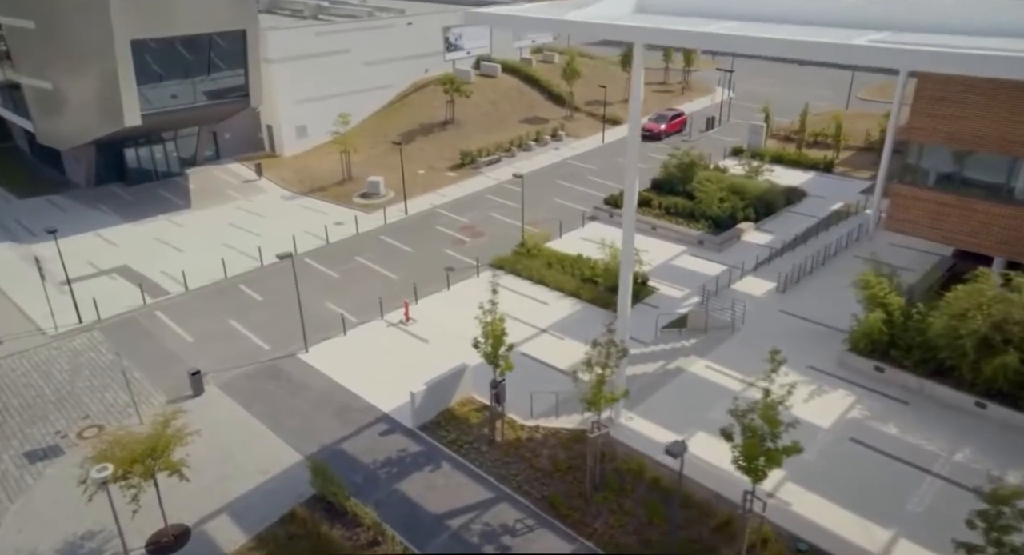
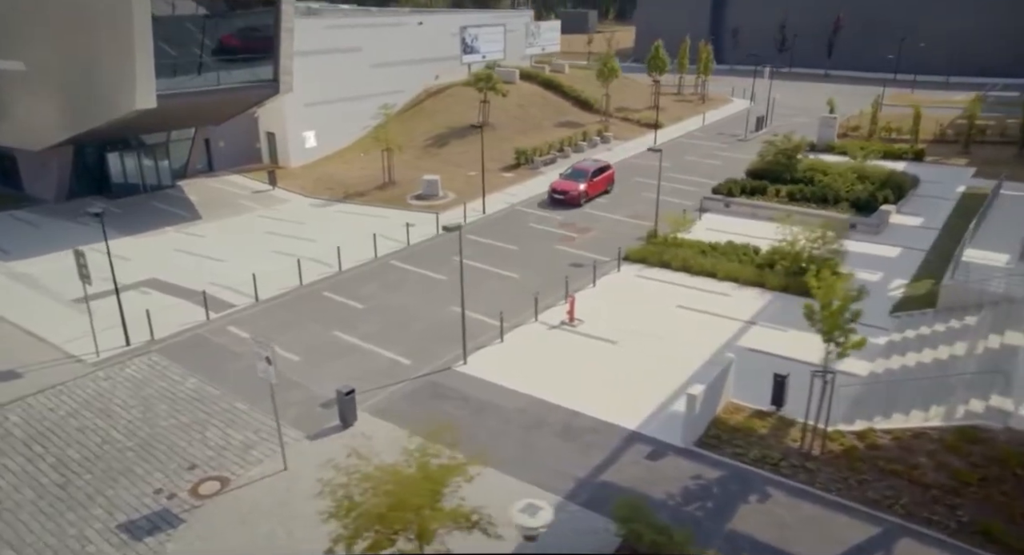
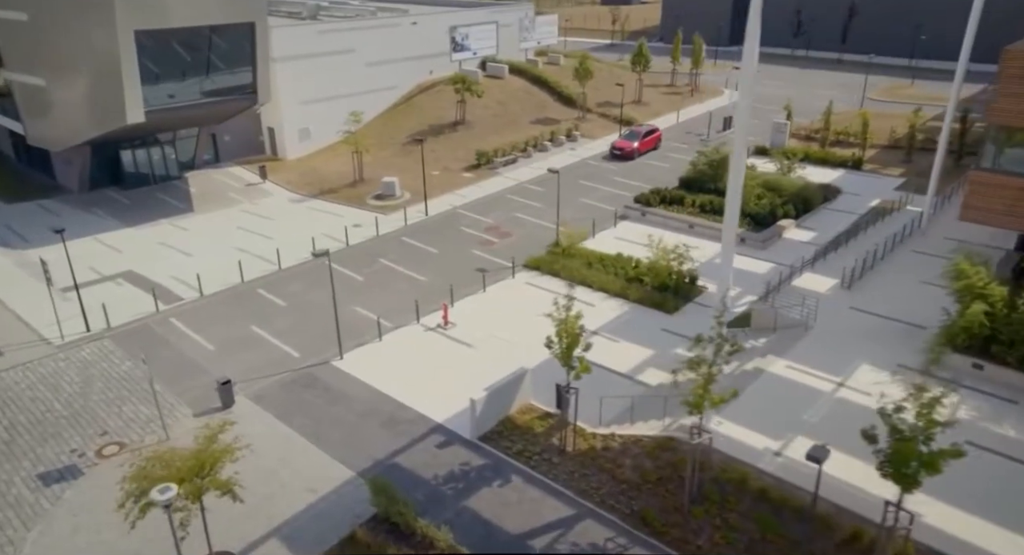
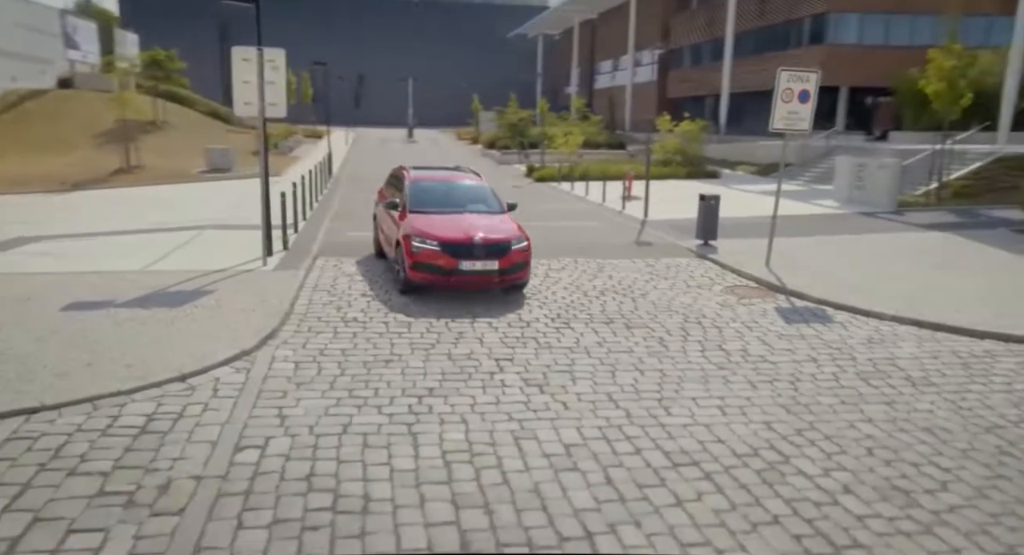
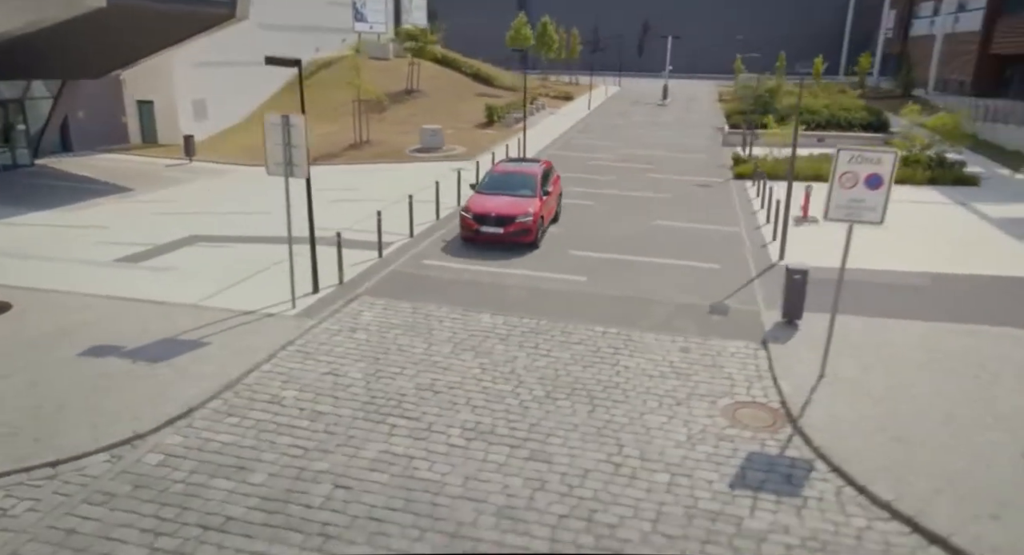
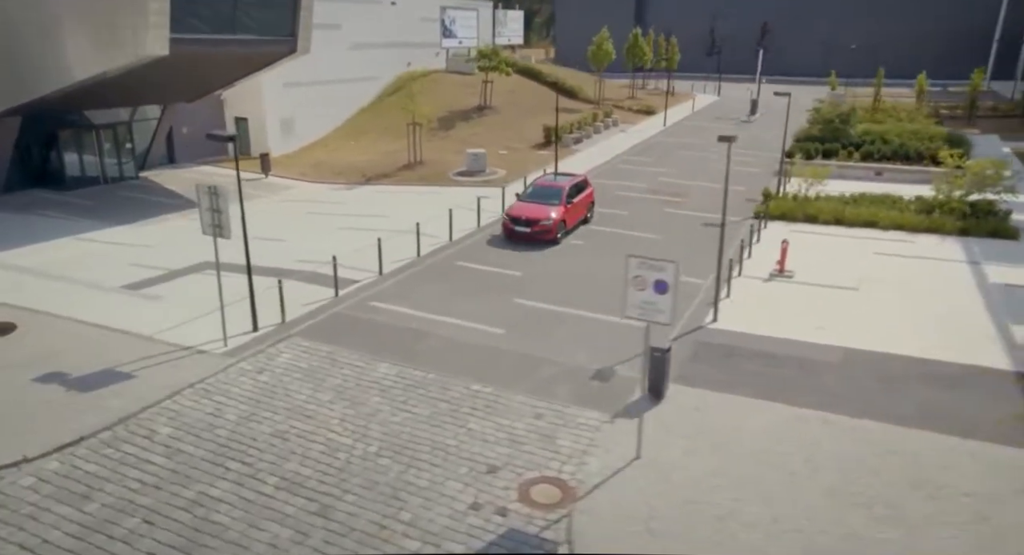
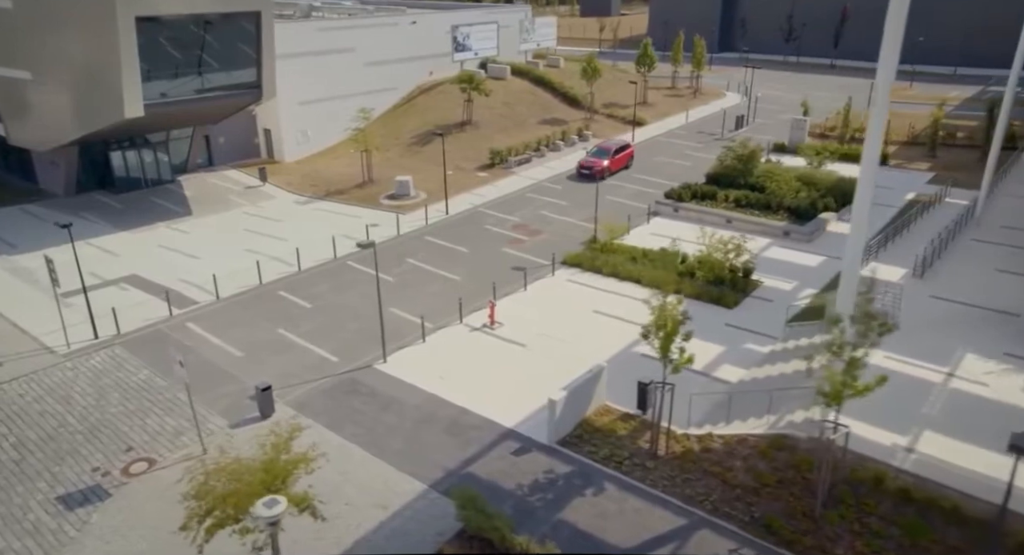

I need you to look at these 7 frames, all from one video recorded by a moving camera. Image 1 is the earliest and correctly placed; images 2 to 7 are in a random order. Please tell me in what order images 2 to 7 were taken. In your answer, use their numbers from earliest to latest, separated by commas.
3, 7, 2, 6, 5, 4
